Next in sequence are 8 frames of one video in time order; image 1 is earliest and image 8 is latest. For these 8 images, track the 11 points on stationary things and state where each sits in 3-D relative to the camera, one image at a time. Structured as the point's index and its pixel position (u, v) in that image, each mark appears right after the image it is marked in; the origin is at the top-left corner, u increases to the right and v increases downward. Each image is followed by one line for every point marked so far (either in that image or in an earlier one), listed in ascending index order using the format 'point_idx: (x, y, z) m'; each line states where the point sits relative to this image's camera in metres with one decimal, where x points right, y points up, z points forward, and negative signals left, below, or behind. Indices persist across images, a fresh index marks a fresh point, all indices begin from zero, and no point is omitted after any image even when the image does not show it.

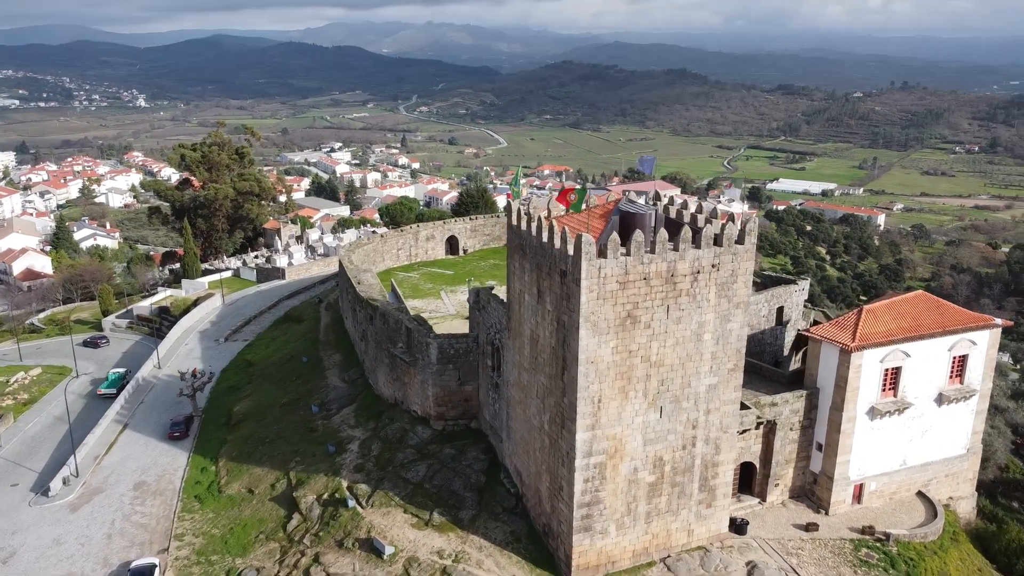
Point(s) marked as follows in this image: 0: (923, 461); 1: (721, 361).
0: (+9.2, -3.9, +18.1) m
1: (+3.9, -1.4, +15.1) m
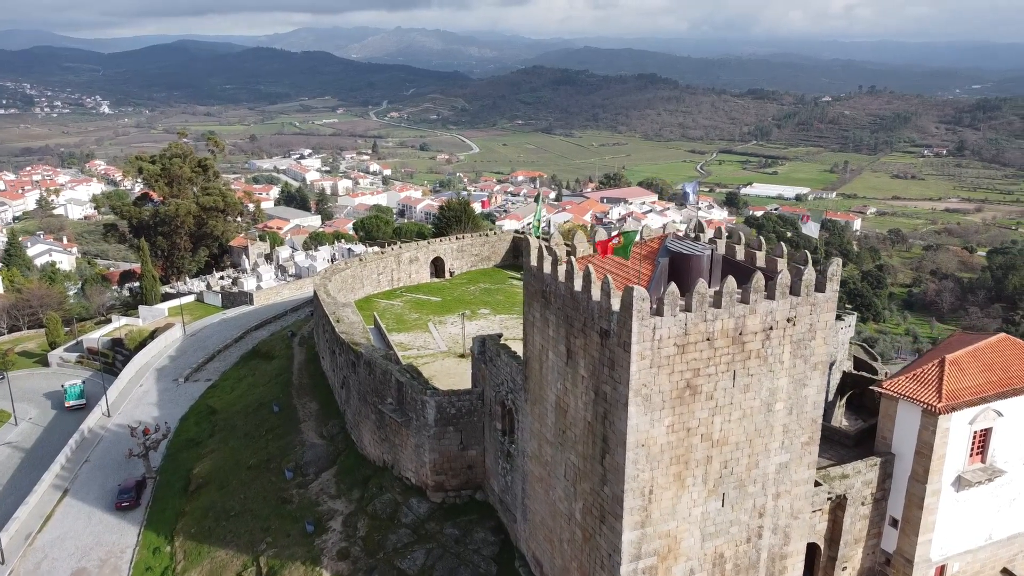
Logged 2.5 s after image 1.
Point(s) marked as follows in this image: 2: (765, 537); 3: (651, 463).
0: (+9.5, -4.7, +15.4) m
1: (+4.3, -2.2, +12.3) m
2: (+4.0, -3.9, +12.7) m
3: (+1.9, -2.4, +11.3) m
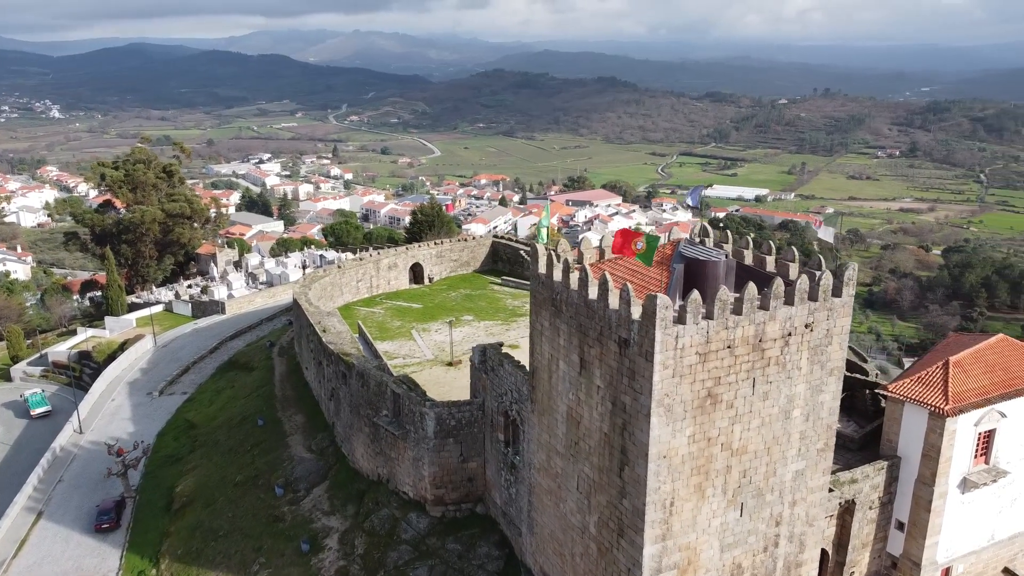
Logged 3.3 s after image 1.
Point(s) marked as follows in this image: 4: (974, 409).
0: (+9.5, -4.7, +15.5) m
1: (+4.5, -2.3, +12.1) m
2: (+4.2, -4.0, +12.5) m
3: (+2.2, -2.5, +11.0) m
4: (+7.9, -2.1, +13.8) m
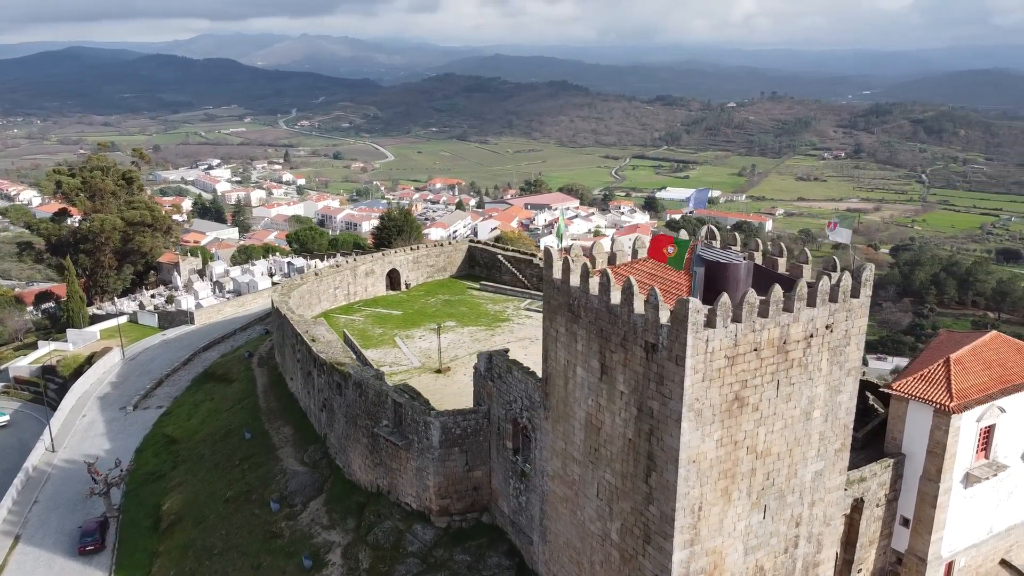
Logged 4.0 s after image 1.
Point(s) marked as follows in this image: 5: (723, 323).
0: (+9.7, -4.7, +15.8) m
1: (+4.8, -2.3, +12.2) m
2: (+4.5, -4.0, +12.5) m
3: (+2.6, -2.6, +11.0) m
4: (+8.1, -2.0, +14.1) m
5: (+2.7, -0.5, +10.4) m
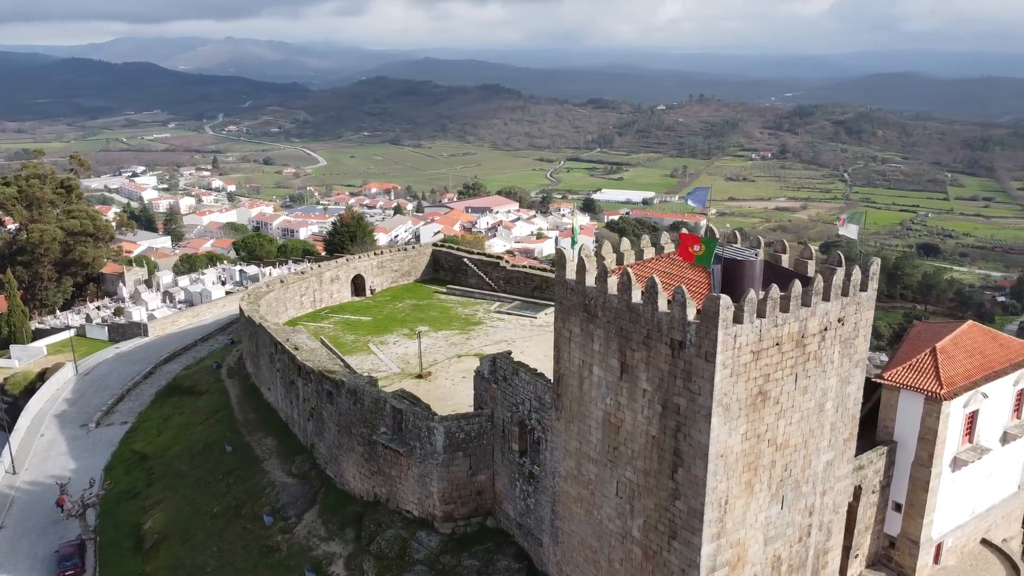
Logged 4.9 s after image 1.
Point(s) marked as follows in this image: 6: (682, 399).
0: (+9.7, -4.5, +16.6) m
1: (+5.1, -2.2, +12.6) m
2: (+4.8, -3.9, +12.8) m
3: (+3.0, -2.5, +11.1) m
4: (+8.2, -1.9, +14.7) m
5: (+3.1, -0.4, +10.6) m
6: (+2.3, -1.5, +11.0) m
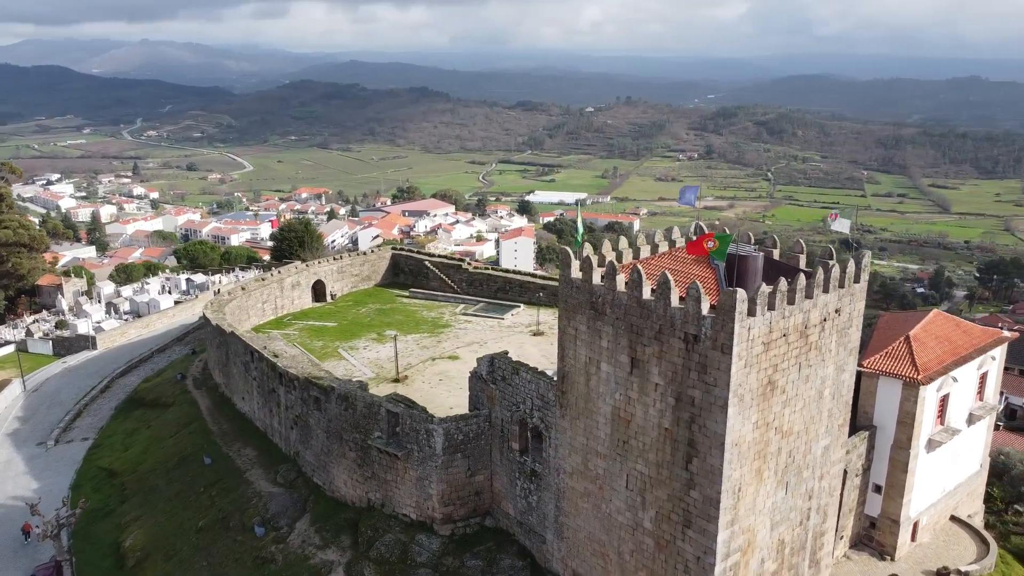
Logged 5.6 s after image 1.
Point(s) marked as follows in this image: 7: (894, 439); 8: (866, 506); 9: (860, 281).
0: (+9.6, -4.3, +17.5) m
1: (+5.2, -2.1, +13.1) m
2: (+5.0, -3.8, +13.4) m
3: (+3.3, -2.5, +11.5) m
4: (+8.2, -1.7, +15.5) m
5: (+3.4, -0.3, +11.0) m
6: (+2.6, -1.5, +11.4) m
7: (+7.4, -2.9, +15.8) m
8: (+7.2, -4.4, +16.4) m
9: (+5.5, +0.1, +12.7) m
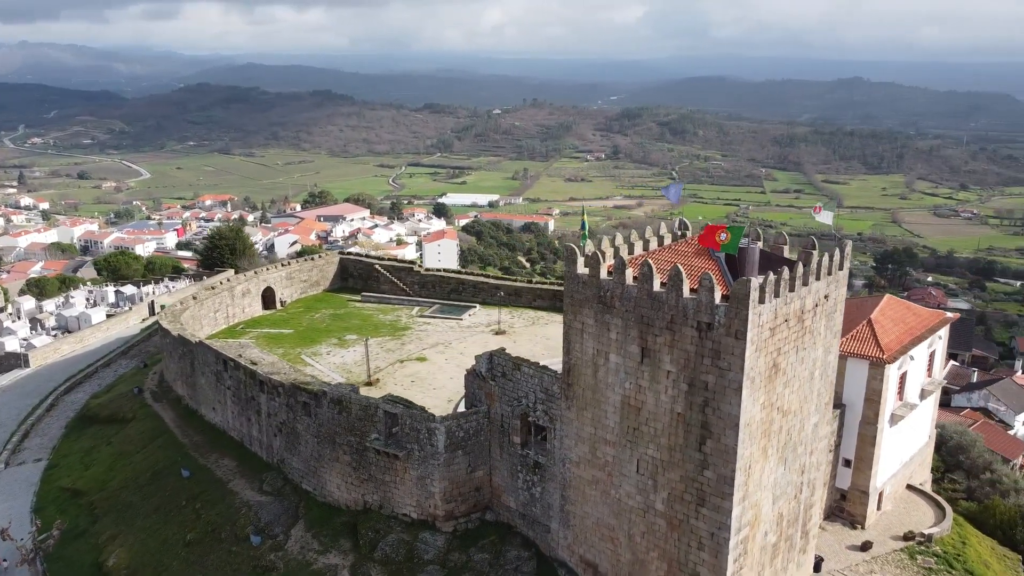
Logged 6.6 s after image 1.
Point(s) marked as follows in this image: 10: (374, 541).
0: (+9.3, -3.9, +18.9) m
1: (+5.4, -1.9, +14.1) m
2: (+5.2, -3.6, +14.3) m
3: (+3.6, -2.3, +12.3) m
4: (+8.0, -1.4, +16.8) m
5: (+3.8, -0.2, +11.8) m
6: (+3.0, -1.3, +12.1) m
7: (+7.3, -2.7, +17.0) m
8: (+7.0, -4.2, +17.6) m
9: (+5.6, +0.3, +13.7) m
10: (-2.6, -4.9, +15.7) m
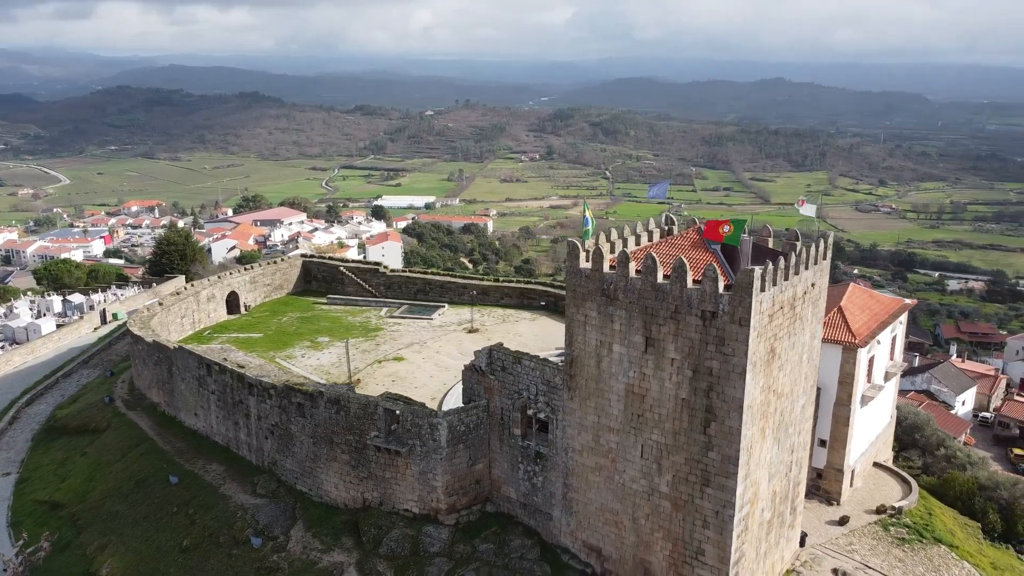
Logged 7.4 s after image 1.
0: (+9.0, -3.6, +20.1) m
1: (+5.5, -1.7, +14.9) m
2: (+5.2, -3.4, +15.1) m
3: (+3.9, -2.1, +13.0) m
4: (+7.9, -1.1, +17.8) m
5: (+4.0, 0.0, +12.5) m
6: (+3.2, -1.2, +12.7) m
7: (+7.2, -2.4, +18.0) m
8: (+6.9, -3.9, +18.5) m
9: (+5.7, +0.5, +14.5) m
10: (-2.6, -4.9, +15.9) m
